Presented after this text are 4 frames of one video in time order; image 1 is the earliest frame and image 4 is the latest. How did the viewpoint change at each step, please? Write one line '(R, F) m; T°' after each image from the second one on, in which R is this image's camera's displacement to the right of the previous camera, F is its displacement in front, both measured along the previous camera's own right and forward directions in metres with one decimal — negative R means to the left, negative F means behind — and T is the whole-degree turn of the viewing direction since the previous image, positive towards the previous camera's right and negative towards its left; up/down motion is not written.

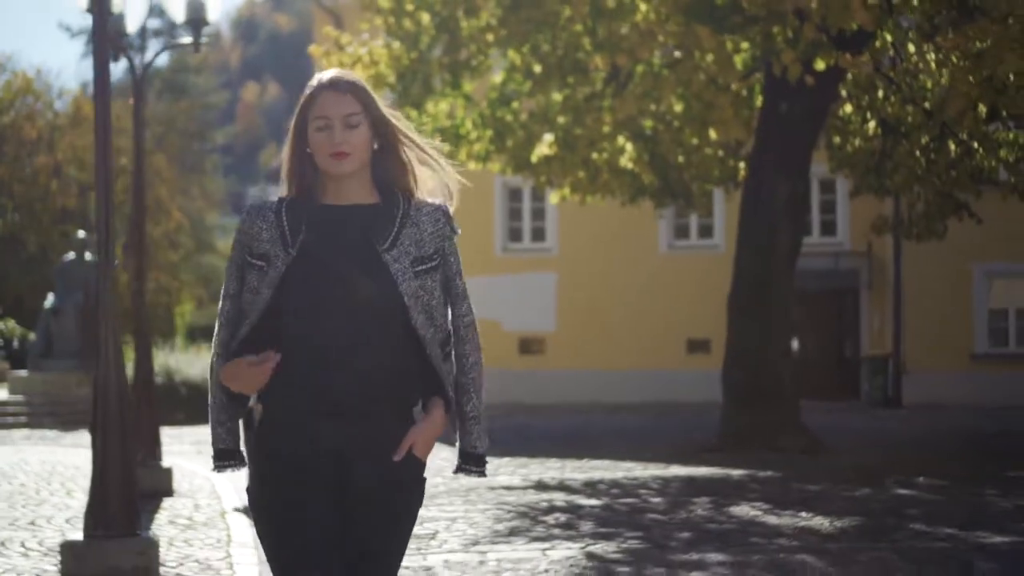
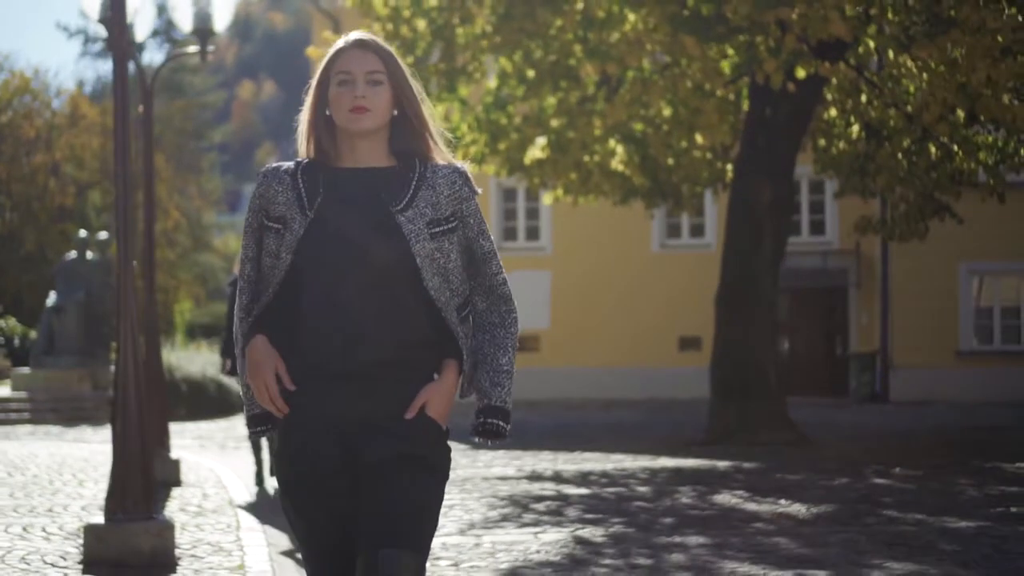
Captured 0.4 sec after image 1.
(0.0, -0.6) m; 0°
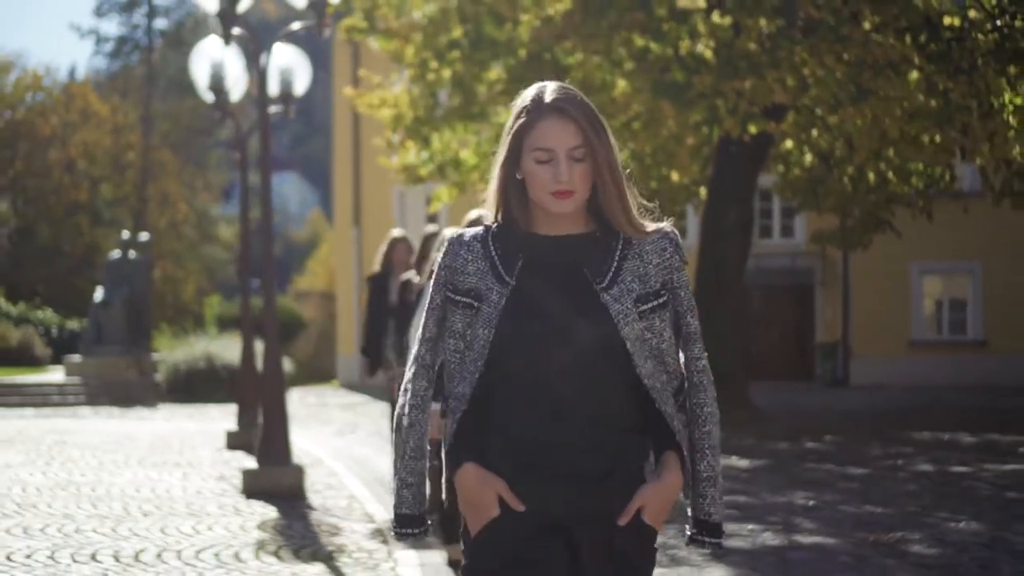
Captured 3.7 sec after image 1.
(-0.3, -4.1) m; 0°
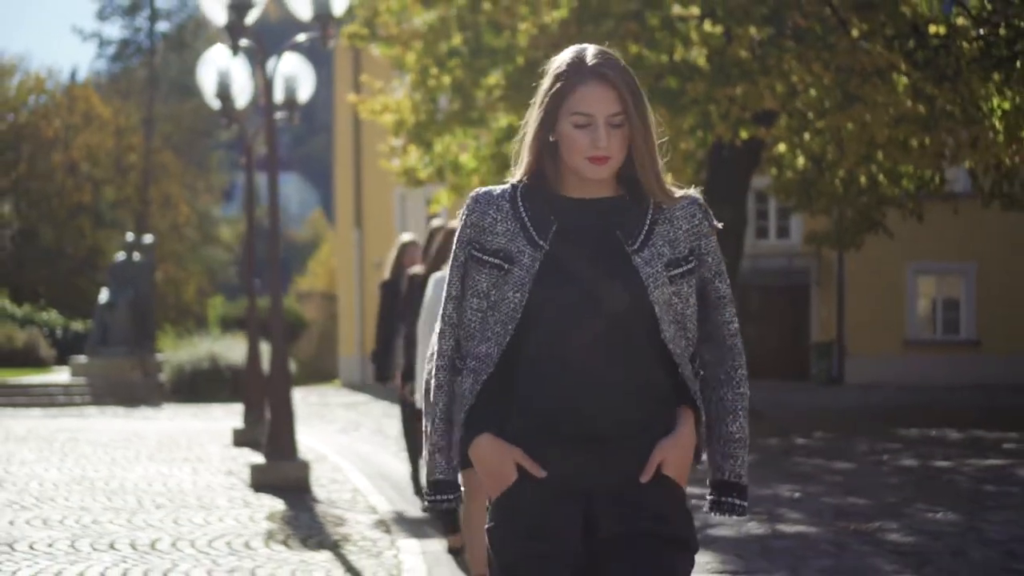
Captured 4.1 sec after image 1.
(0.0, -0.5) m; 0°
